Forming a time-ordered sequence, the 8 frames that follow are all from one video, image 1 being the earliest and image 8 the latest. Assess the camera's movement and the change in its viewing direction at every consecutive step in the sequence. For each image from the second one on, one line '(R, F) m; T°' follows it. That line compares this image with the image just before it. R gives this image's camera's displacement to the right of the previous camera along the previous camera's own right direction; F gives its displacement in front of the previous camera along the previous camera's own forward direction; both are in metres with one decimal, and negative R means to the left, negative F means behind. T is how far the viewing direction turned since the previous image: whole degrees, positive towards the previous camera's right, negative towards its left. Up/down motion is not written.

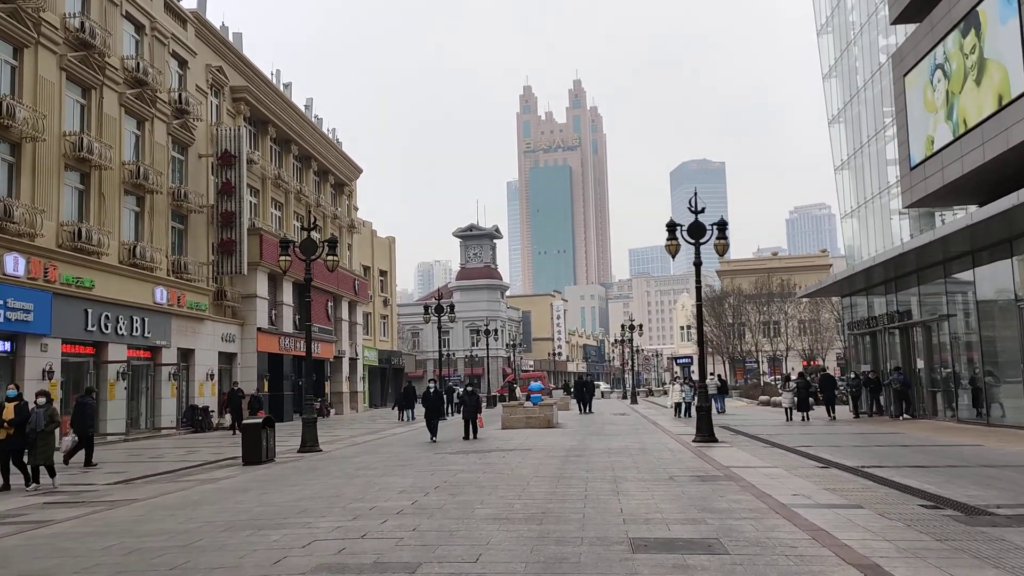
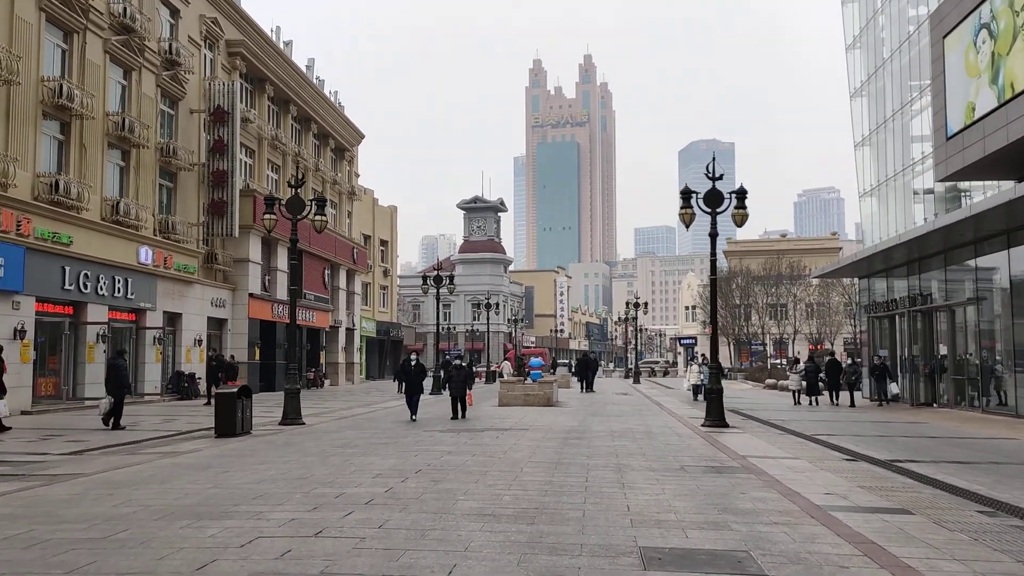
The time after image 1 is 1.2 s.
(+0.1, +1.4) m; 0°
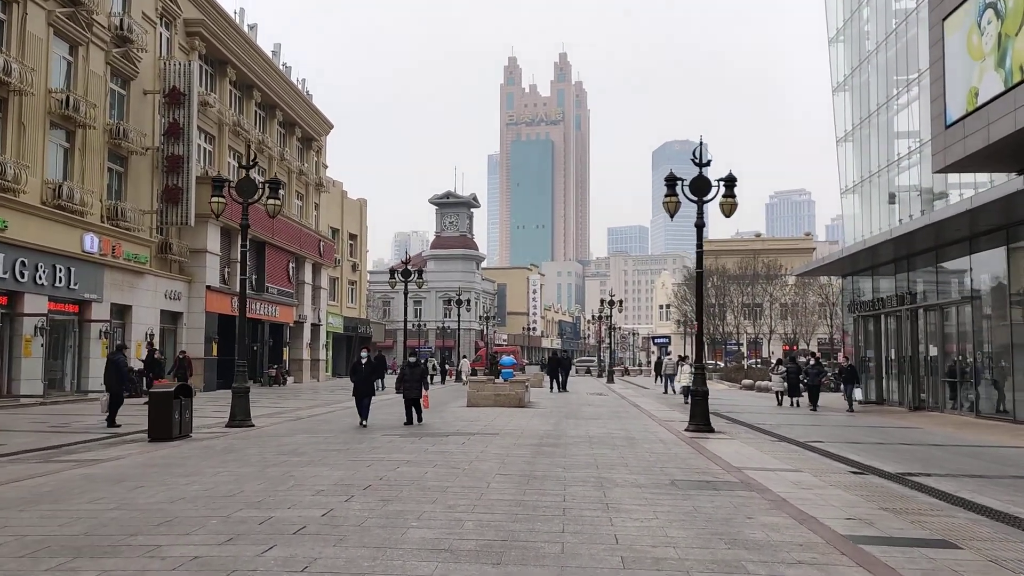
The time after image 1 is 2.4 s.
(+0.1, +1.4) m; +2°
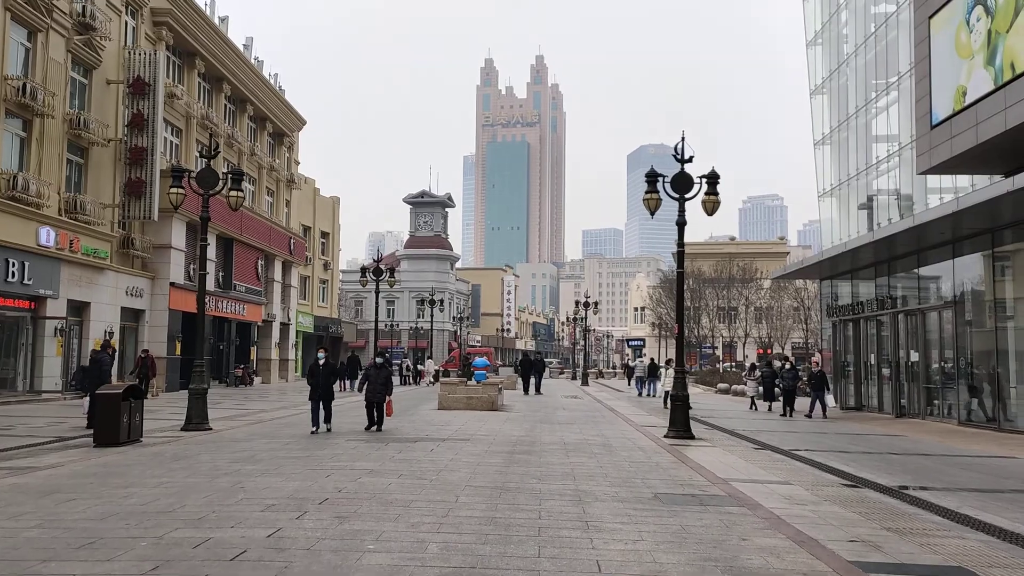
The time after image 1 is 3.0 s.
(0.0, +0.7) m; +2°
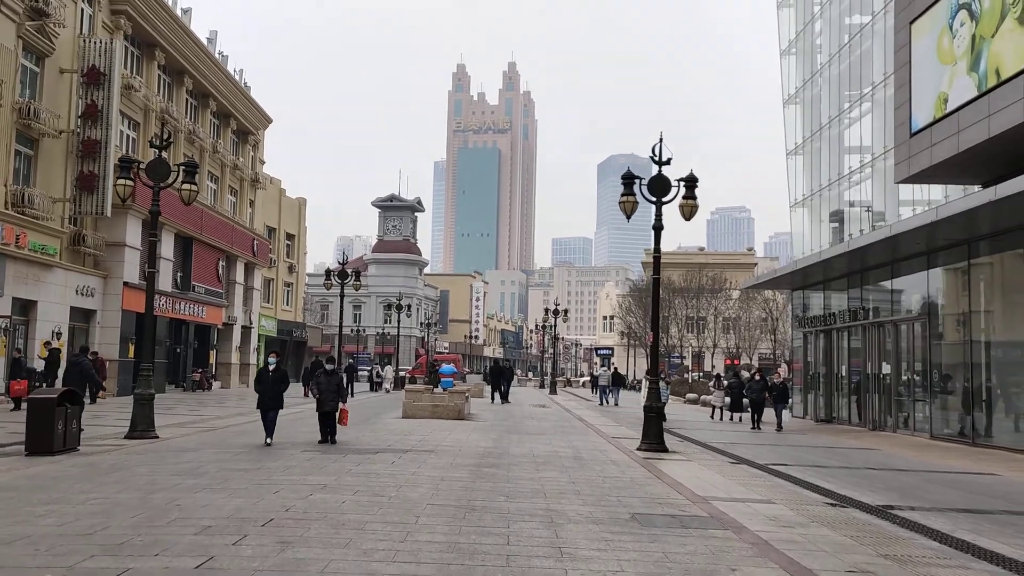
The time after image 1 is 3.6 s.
(0.0, +0.7) m; +2°
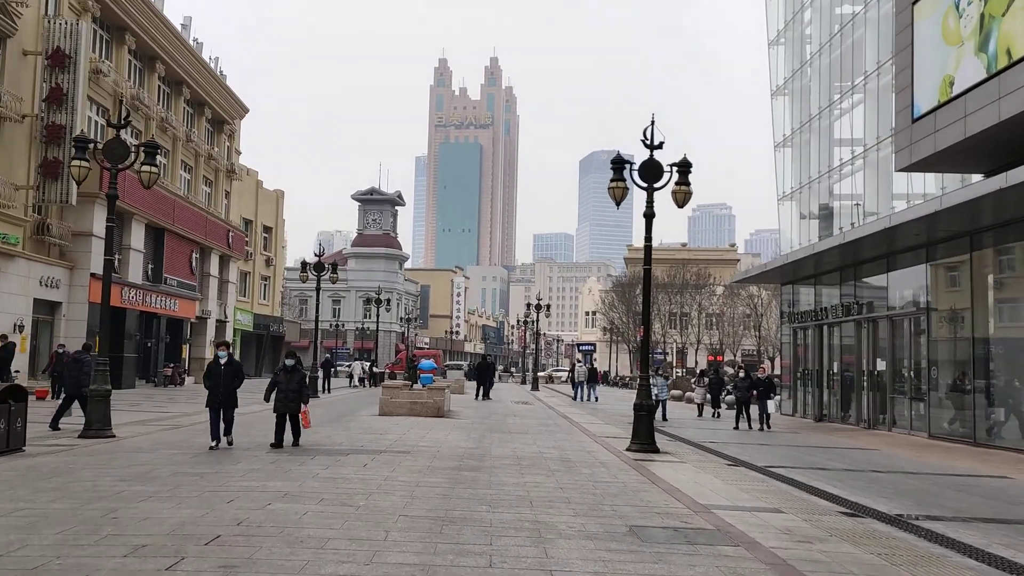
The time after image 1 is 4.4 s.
(0.0, +0.9) m; +1°
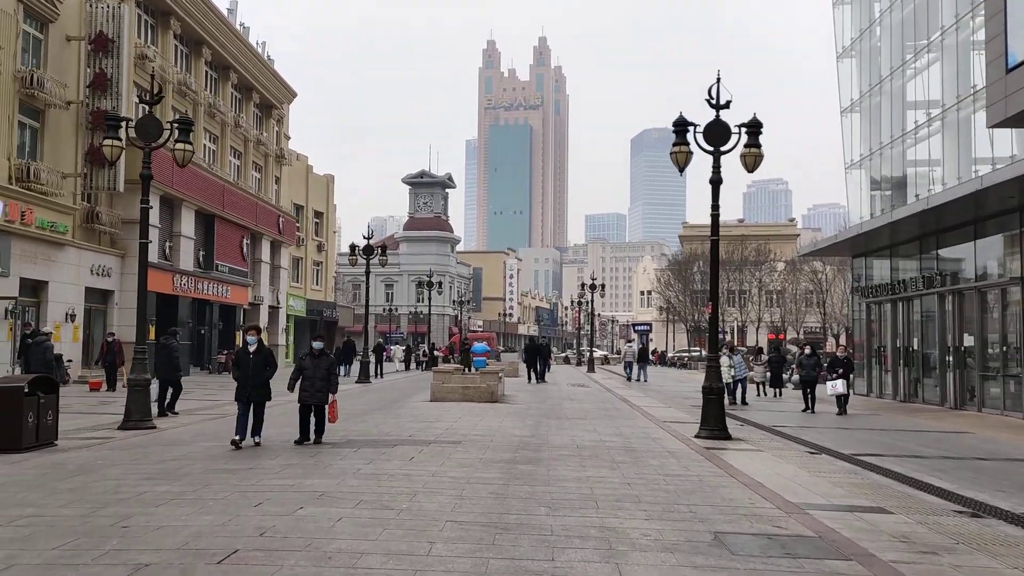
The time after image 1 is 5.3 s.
(0.0, +1.0) m; -4°
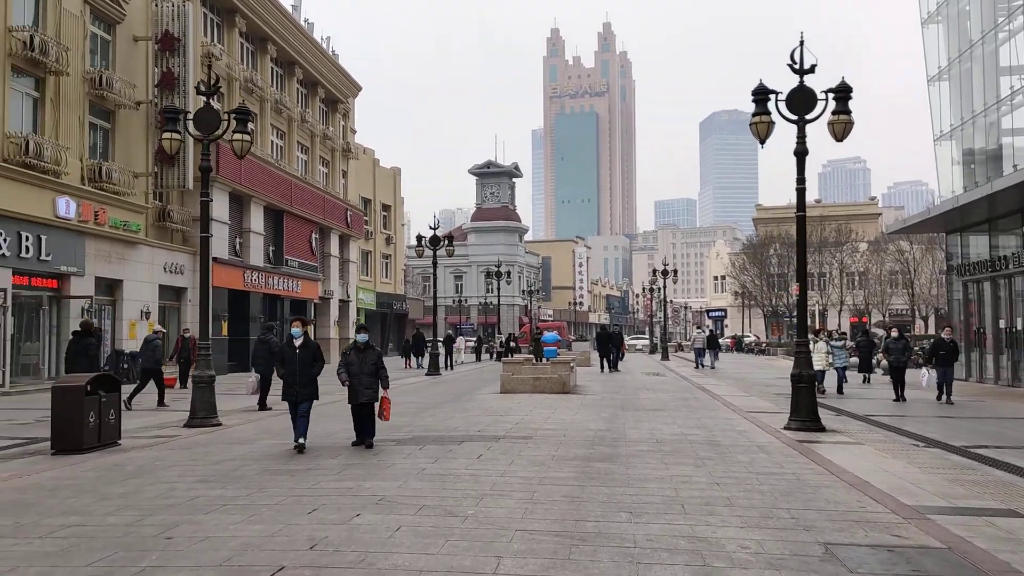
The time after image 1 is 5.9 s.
(0.0, +0.7) m; -5°
